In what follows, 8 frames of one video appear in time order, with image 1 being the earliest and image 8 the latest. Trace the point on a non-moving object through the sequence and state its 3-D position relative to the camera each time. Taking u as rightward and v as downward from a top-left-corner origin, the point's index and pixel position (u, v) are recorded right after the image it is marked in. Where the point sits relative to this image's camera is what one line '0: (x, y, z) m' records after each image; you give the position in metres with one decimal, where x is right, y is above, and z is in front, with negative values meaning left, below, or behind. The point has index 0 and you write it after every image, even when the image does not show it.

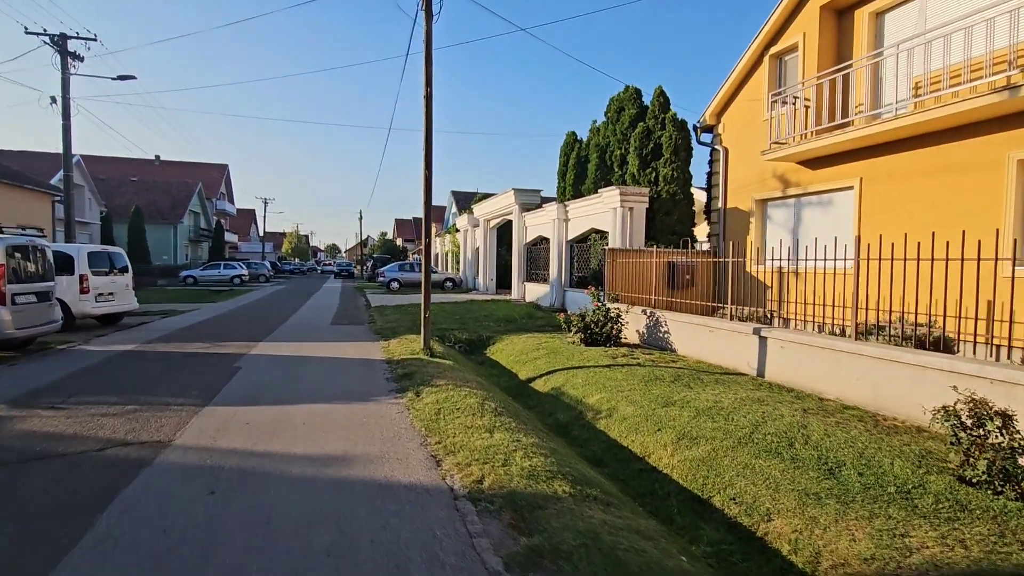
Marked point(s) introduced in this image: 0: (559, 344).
0: (+1.0, -1.2, +10.8) m
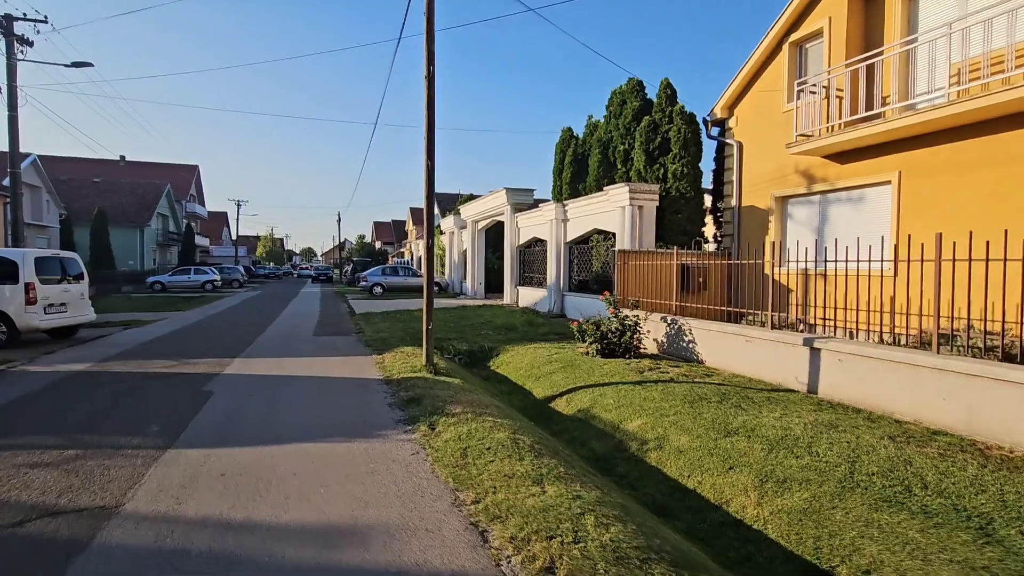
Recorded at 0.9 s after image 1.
0: (+1.1, -1.3, +9.8) m
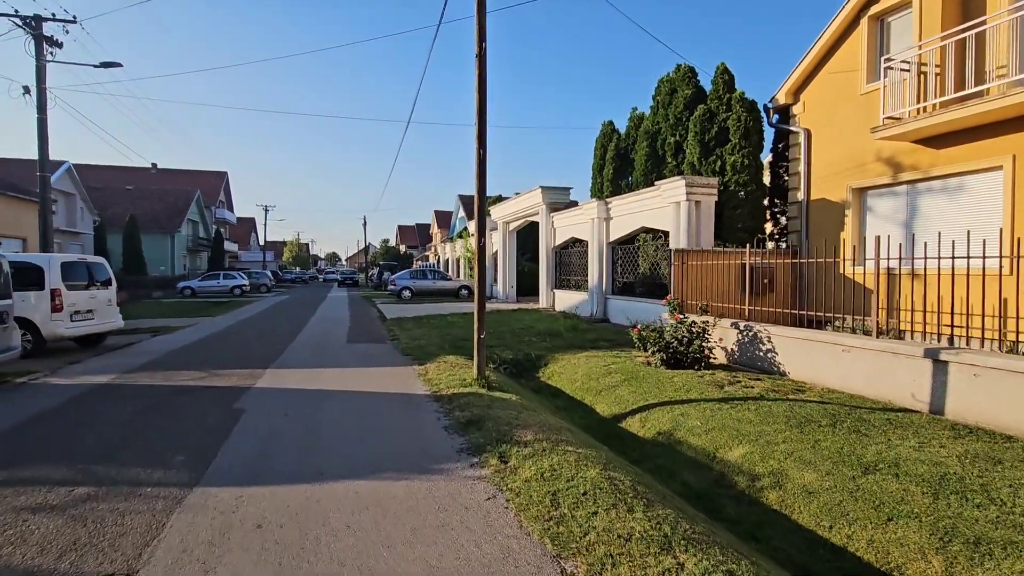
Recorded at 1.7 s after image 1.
0: (+2.1, -1.4, +8.8) m
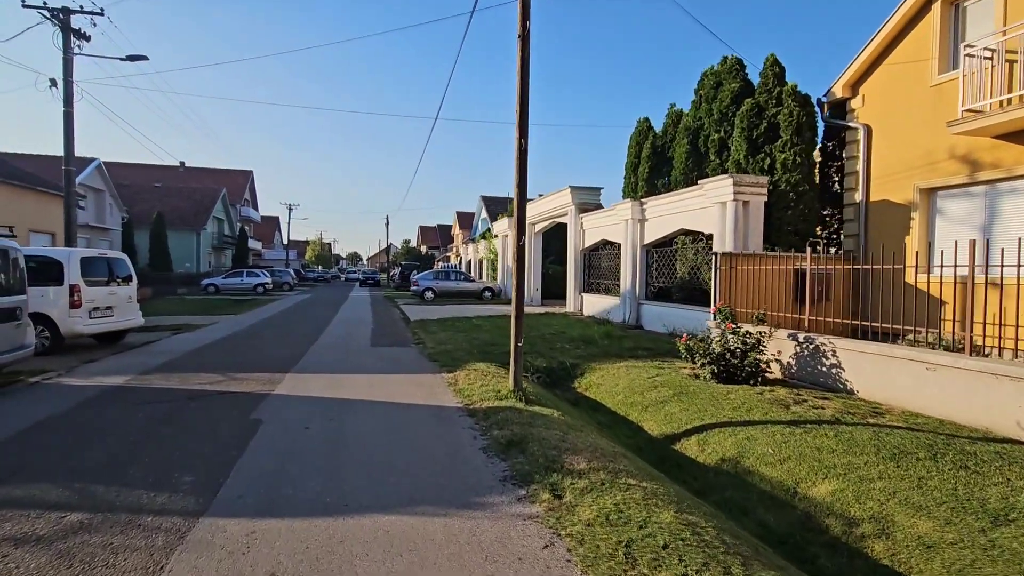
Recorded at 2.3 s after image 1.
0: (+2.6, -1.4, +8.1) m
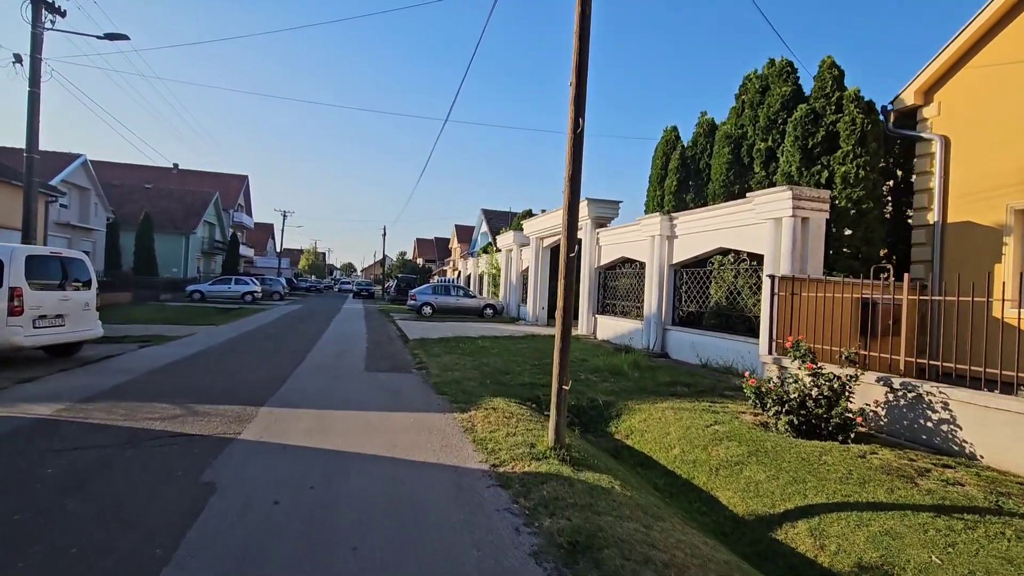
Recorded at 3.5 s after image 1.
0: (+3.0, -1.8, +6.6) m
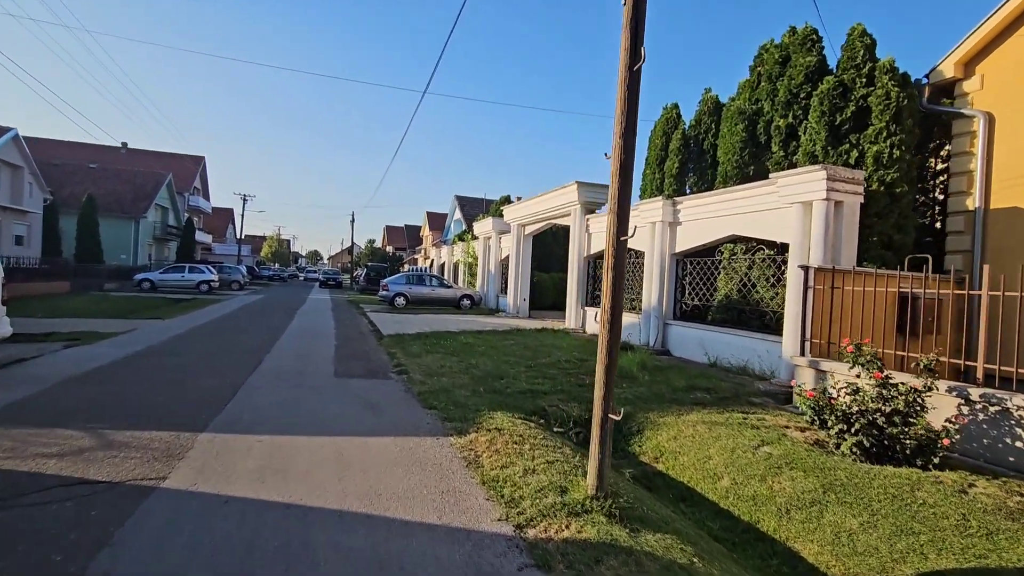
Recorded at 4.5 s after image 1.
0: (+3.1, -1.8, +5.5) m
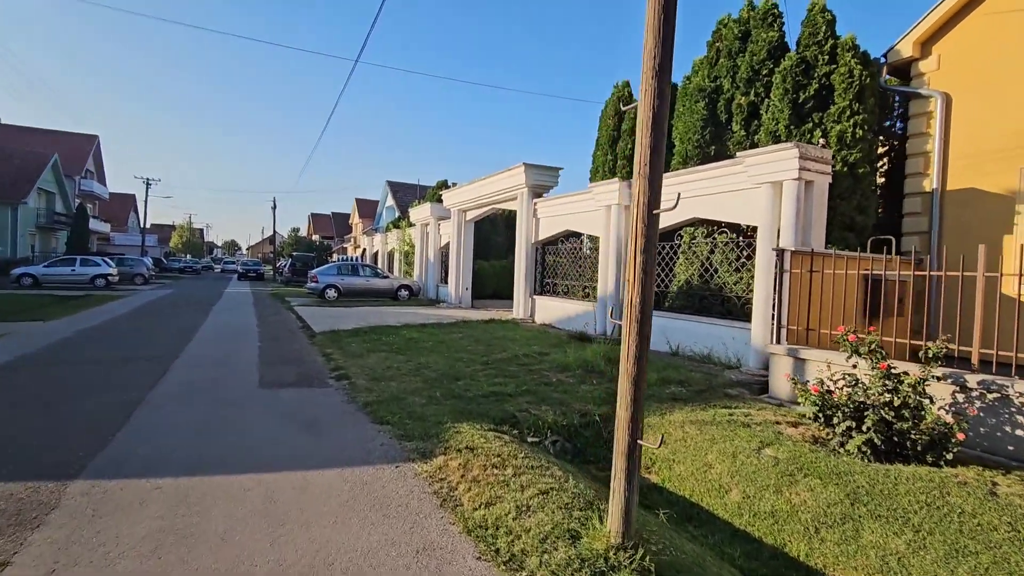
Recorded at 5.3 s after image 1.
0: (+2.9, -1.6, +4.9) m
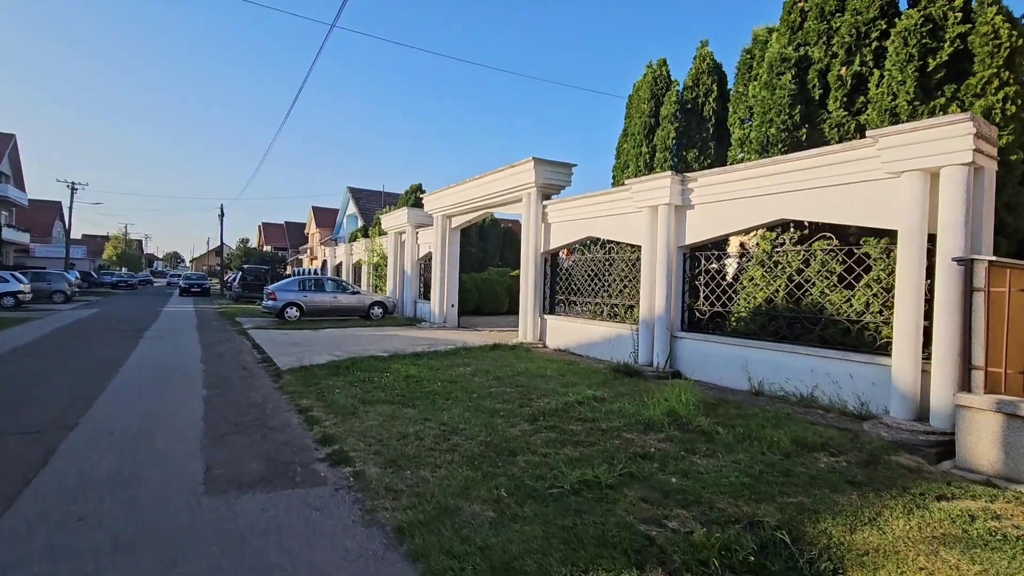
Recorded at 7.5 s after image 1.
0: (+3.9, -1.8, +2.7) m
